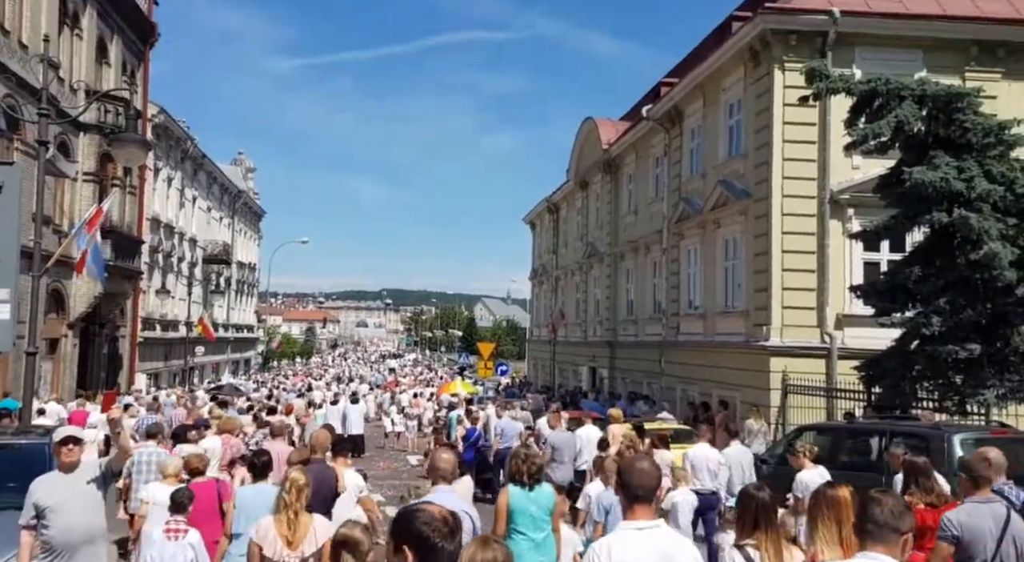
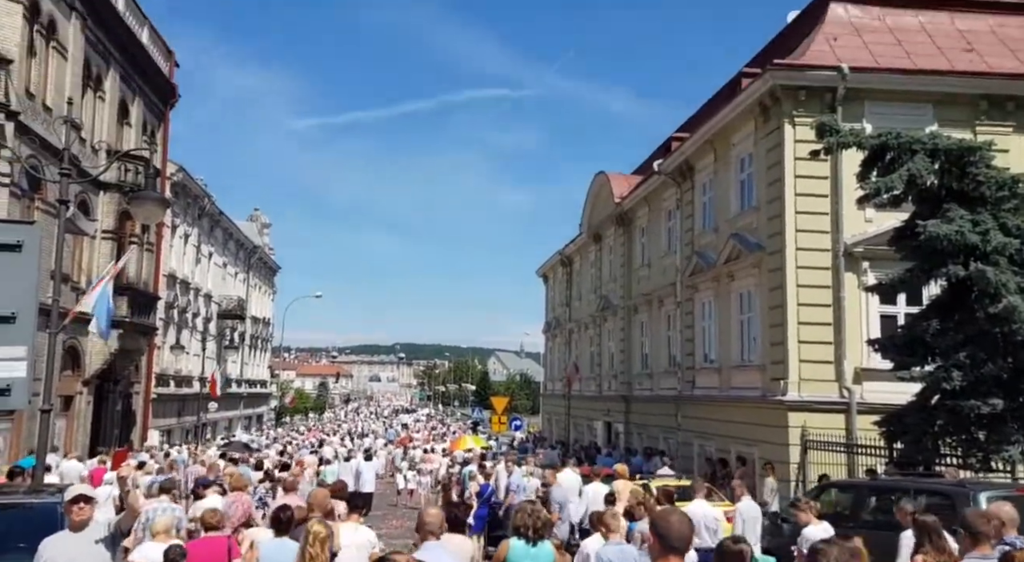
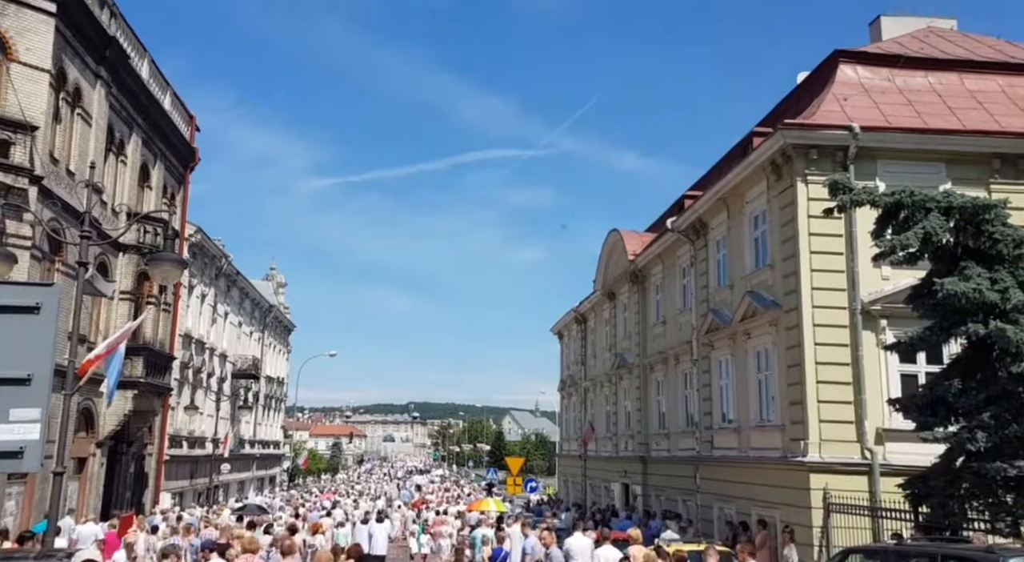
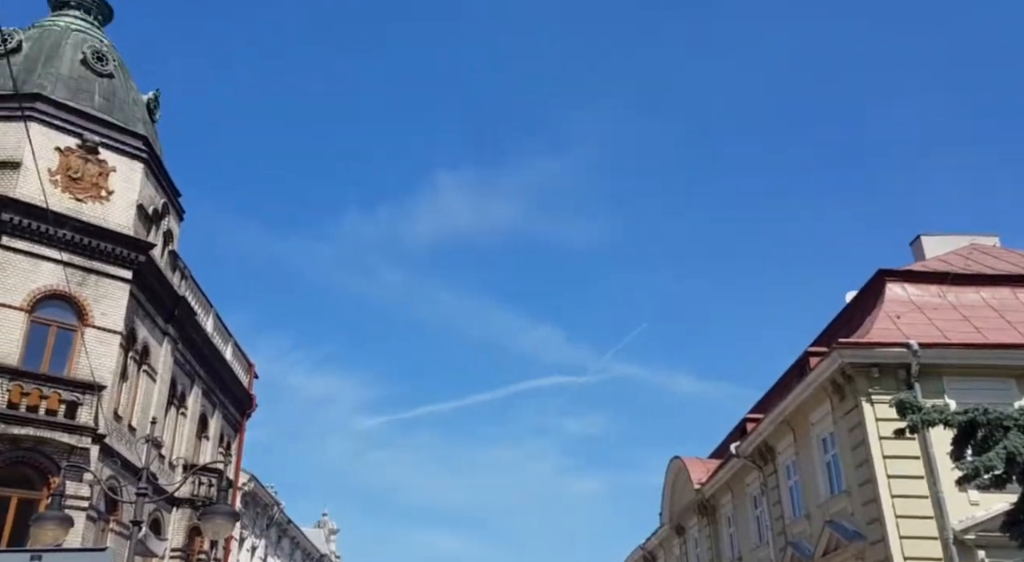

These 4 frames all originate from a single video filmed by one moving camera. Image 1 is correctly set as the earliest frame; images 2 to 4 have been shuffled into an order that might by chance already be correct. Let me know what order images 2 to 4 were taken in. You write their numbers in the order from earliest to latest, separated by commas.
2, 3, 4
